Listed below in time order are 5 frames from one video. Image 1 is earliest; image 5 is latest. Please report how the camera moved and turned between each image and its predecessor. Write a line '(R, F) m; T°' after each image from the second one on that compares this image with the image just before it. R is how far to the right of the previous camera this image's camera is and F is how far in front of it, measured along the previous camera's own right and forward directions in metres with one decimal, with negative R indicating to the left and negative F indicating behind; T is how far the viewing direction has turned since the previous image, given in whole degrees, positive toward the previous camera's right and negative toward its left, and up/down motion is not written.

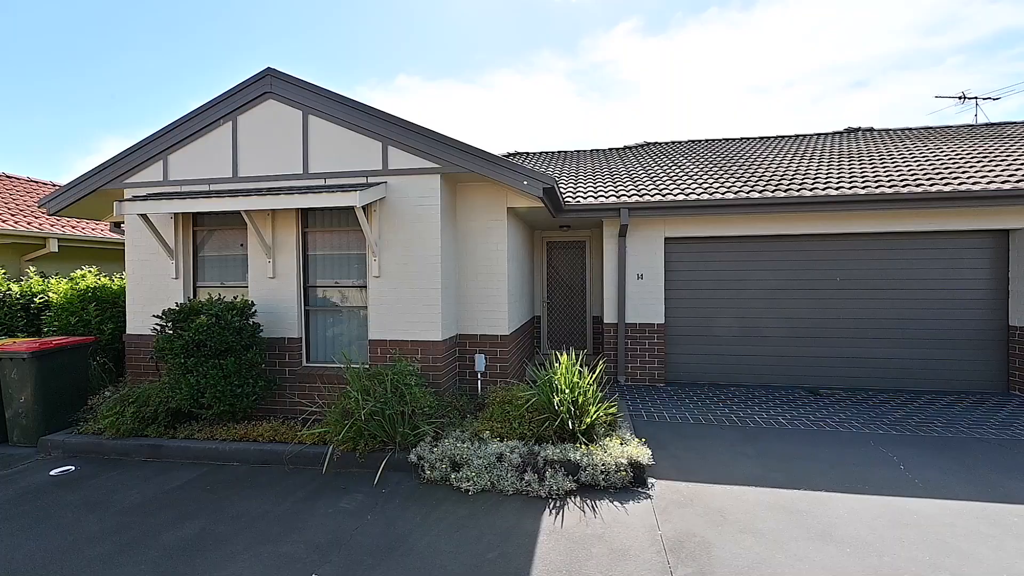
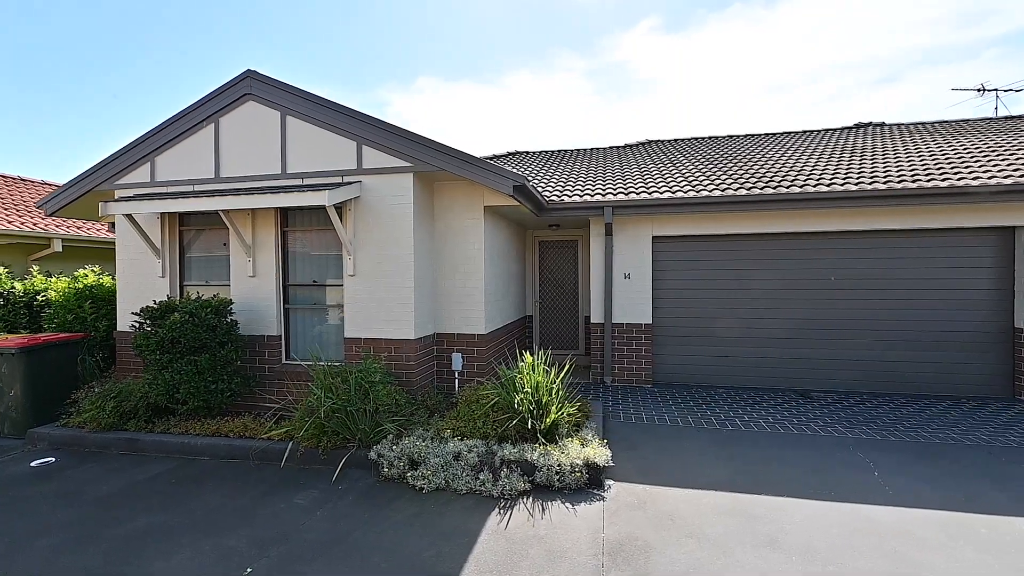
(+0.6, 0.0) m; -3°
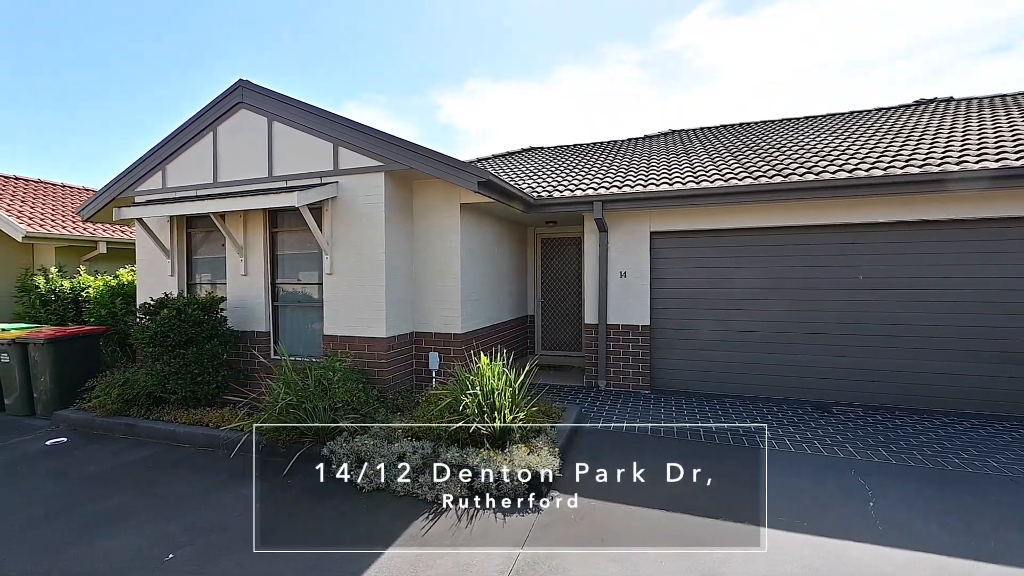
(+1.1, +0.2) m; -8°
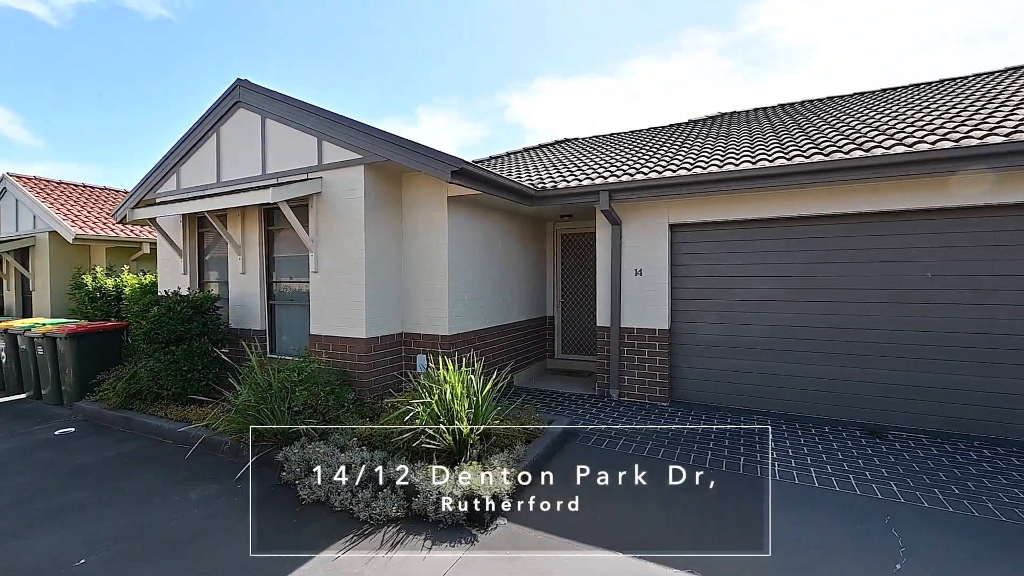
(+0.9, +0.6) m; -9°
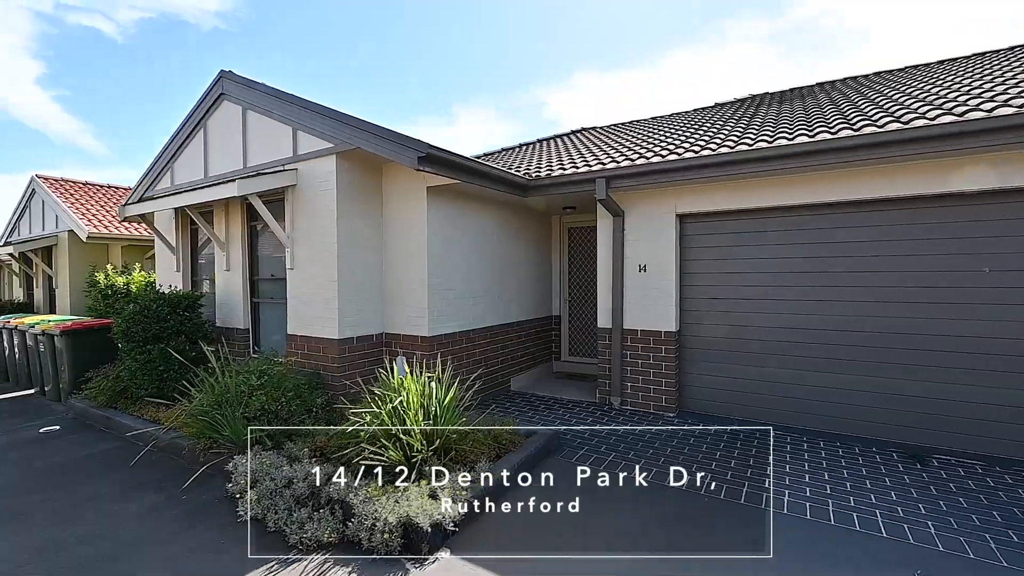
(+0.6, +0.5) m; -5°
